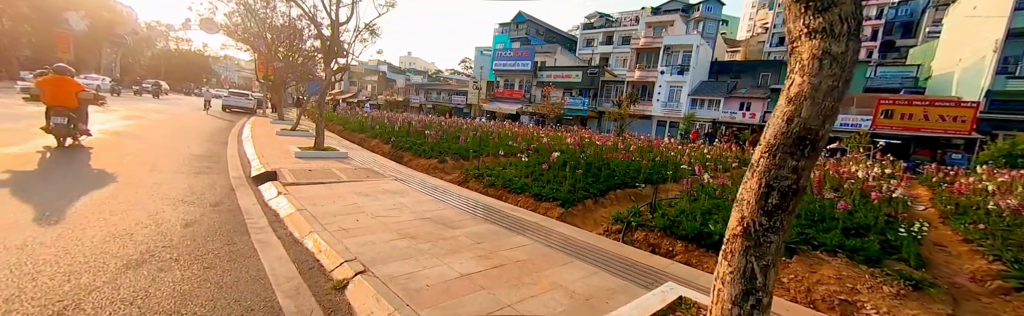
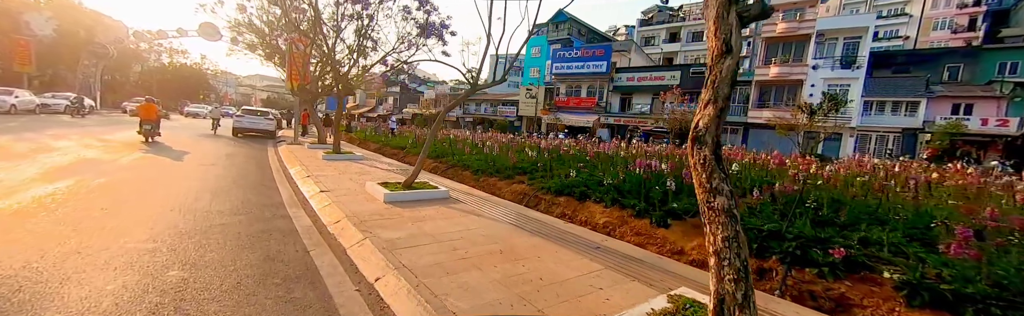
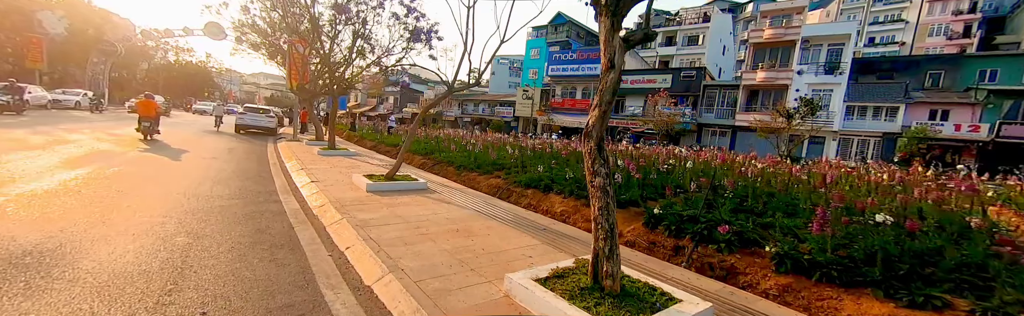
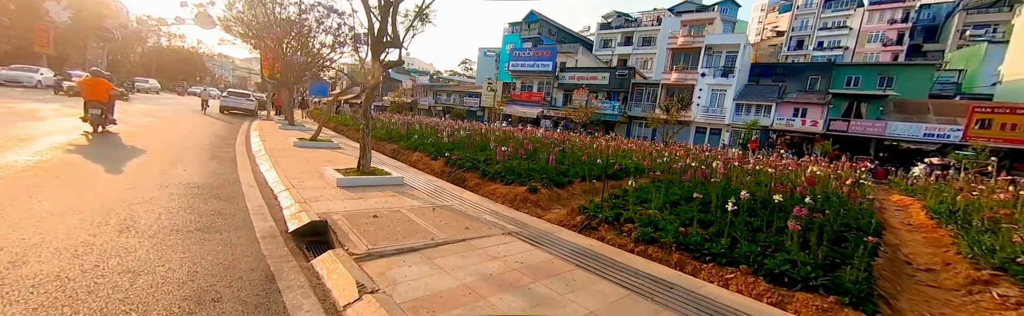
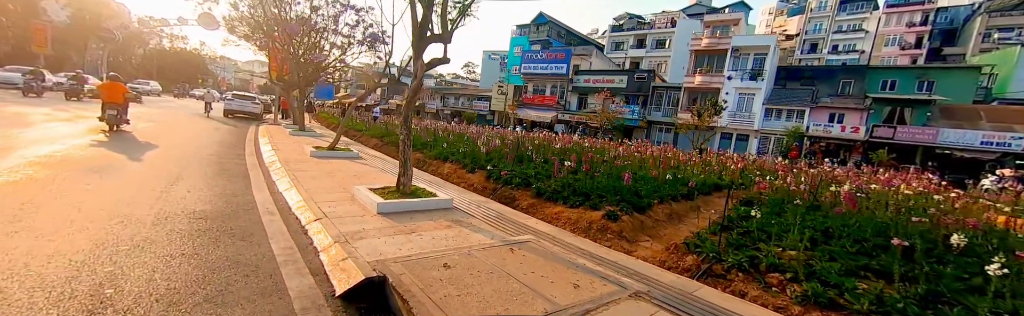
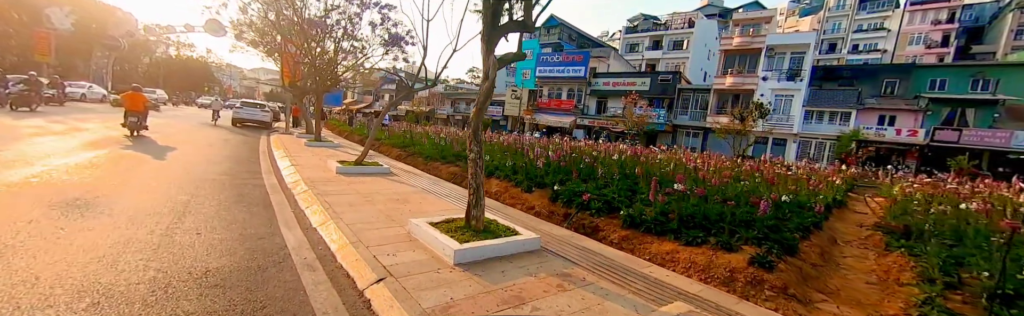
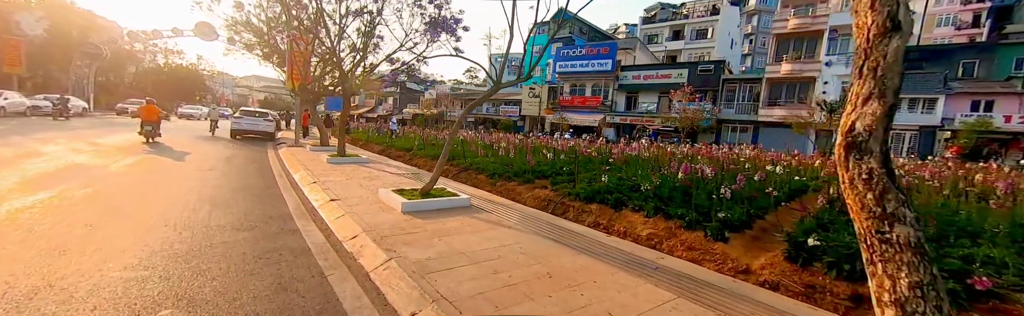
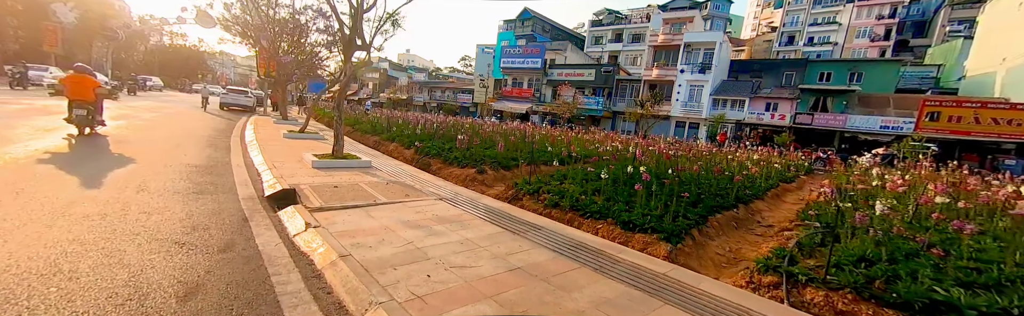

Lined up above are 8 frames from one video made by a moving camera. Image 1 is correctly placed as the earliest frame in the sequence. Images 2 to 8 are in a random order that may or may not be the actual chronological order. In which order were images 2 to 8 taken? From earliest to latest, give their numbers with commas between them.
8, 4, 5, 6, 3, 2, 7
